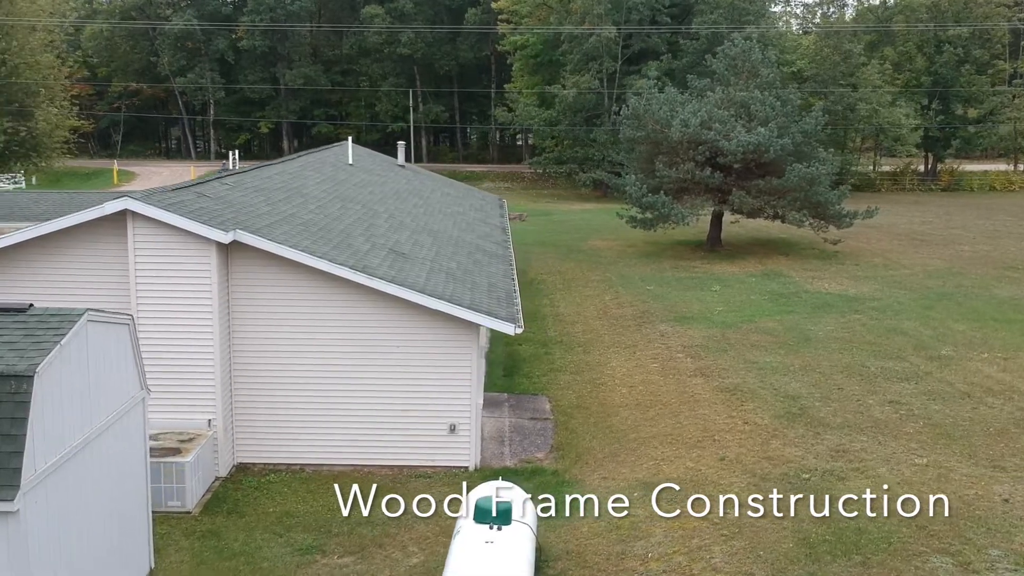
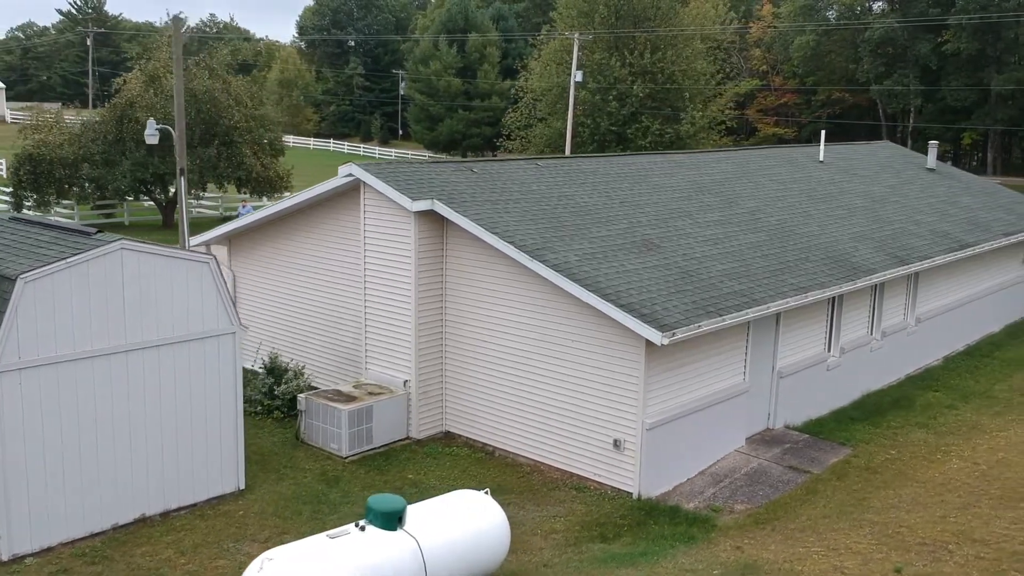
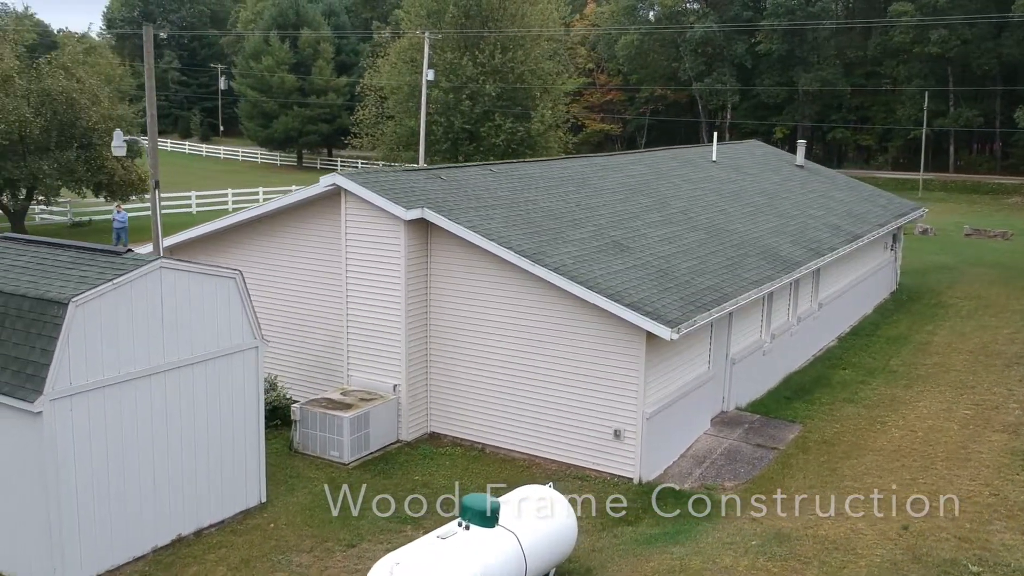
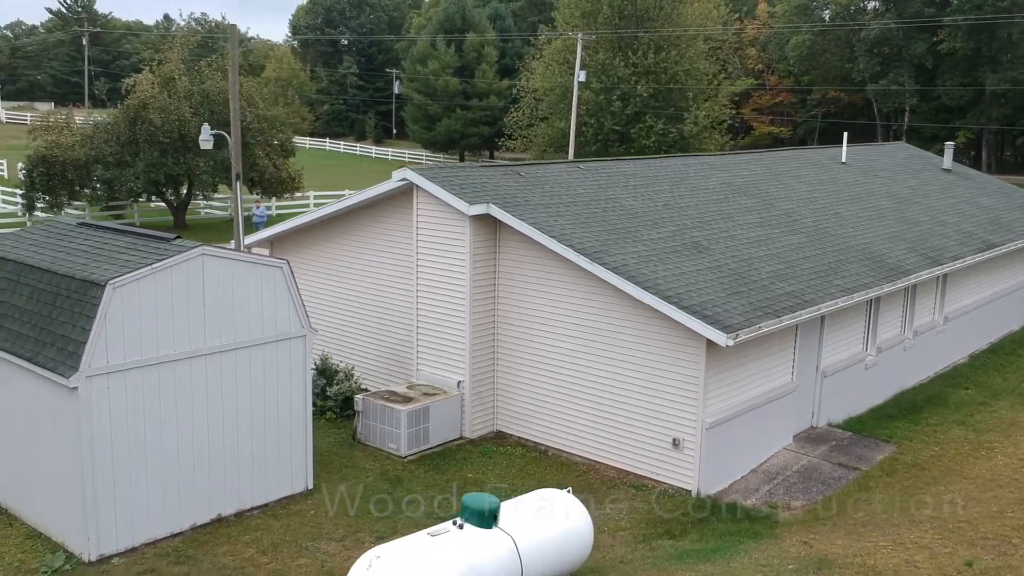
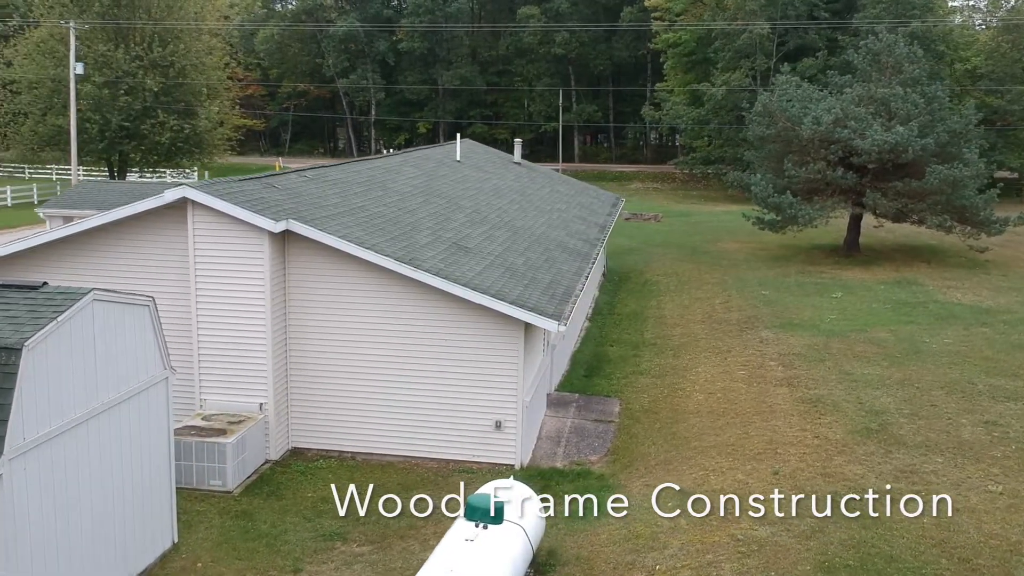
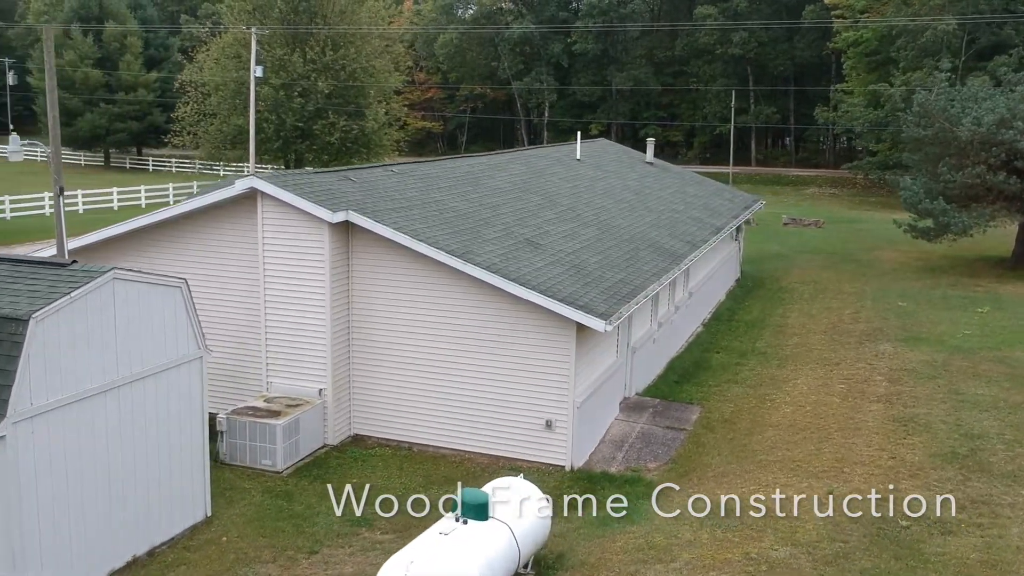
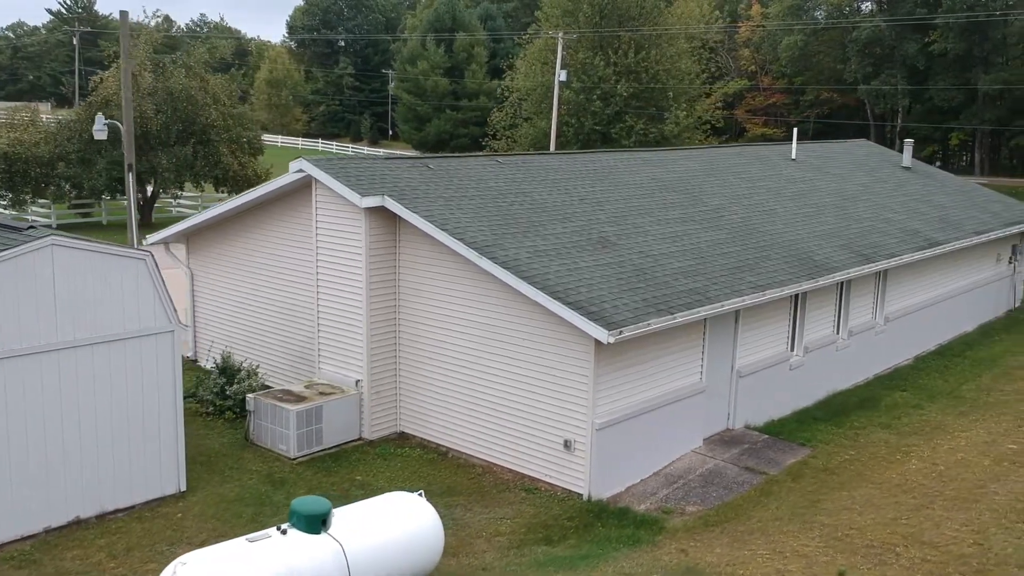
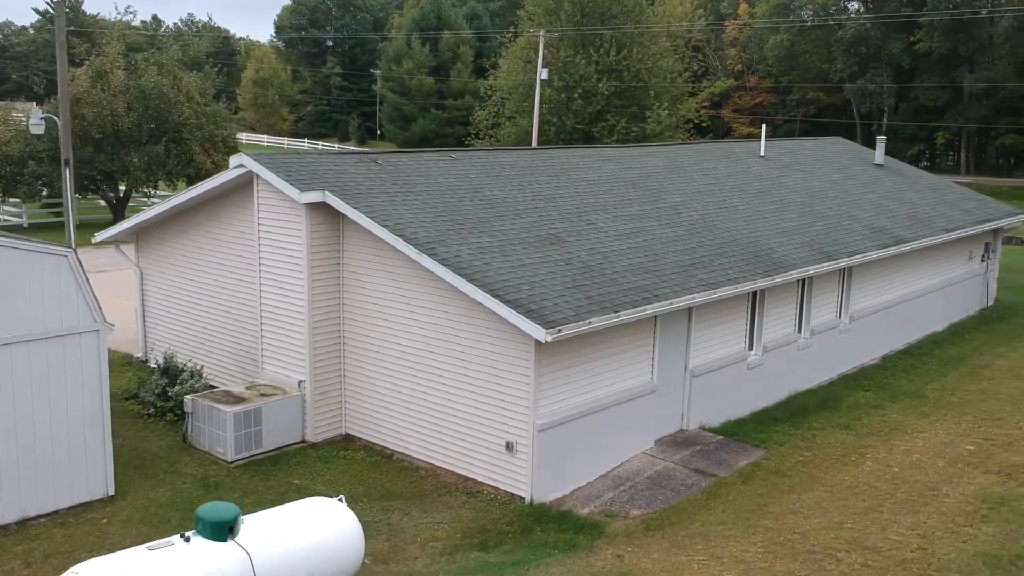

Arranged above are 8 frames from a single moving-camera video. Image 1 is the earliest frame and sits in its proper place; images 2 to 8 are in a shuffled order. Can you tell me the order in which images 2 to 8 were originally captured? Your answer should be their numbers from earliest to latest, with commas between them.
5, 6, 3, 4, 2, 7, 8
